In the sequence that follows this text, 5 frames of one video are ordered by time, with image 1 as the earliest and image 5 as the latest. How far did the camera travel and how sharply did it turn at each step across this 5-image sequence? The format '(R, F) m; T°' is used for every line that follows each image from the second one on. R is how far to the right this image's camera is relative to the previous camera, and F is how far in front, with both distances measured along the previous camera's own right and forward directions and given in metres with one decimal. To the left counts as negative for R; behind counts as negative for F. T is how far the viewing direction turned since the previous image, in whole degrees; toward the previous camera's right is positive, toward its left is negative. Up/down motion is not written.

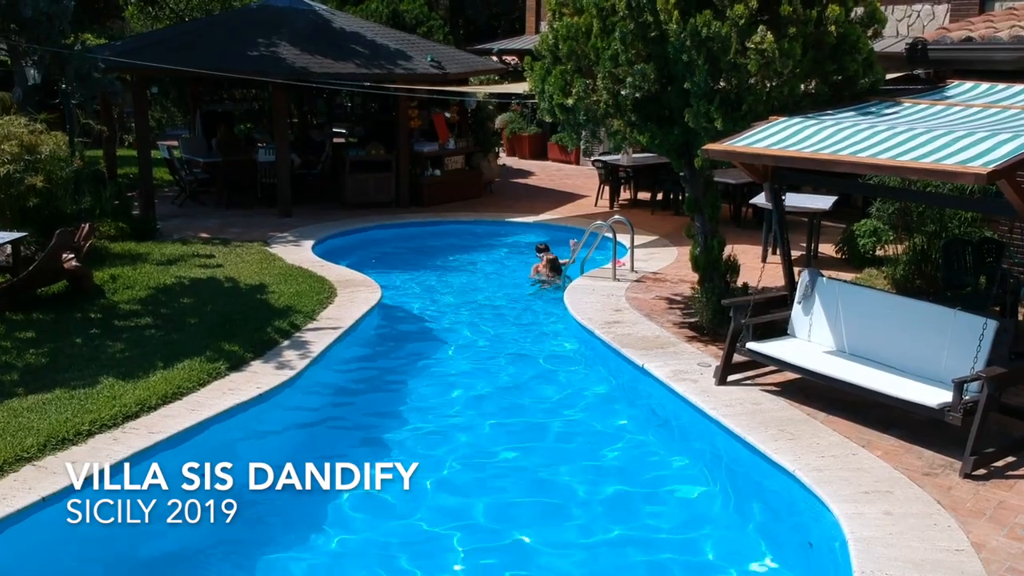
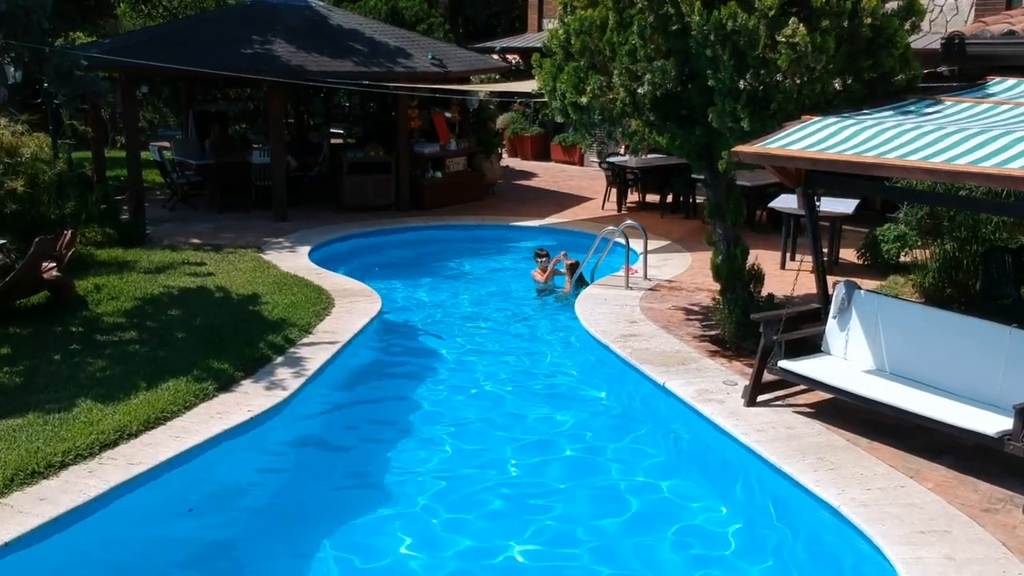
(-0.1, +0.7) m; 0°
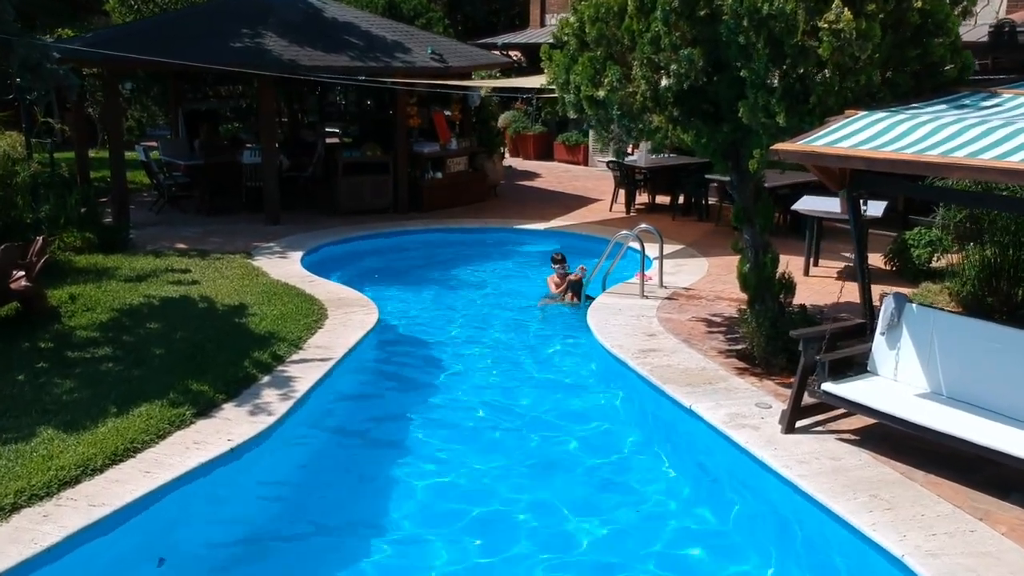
(-0.1, +0.9) m; 0°
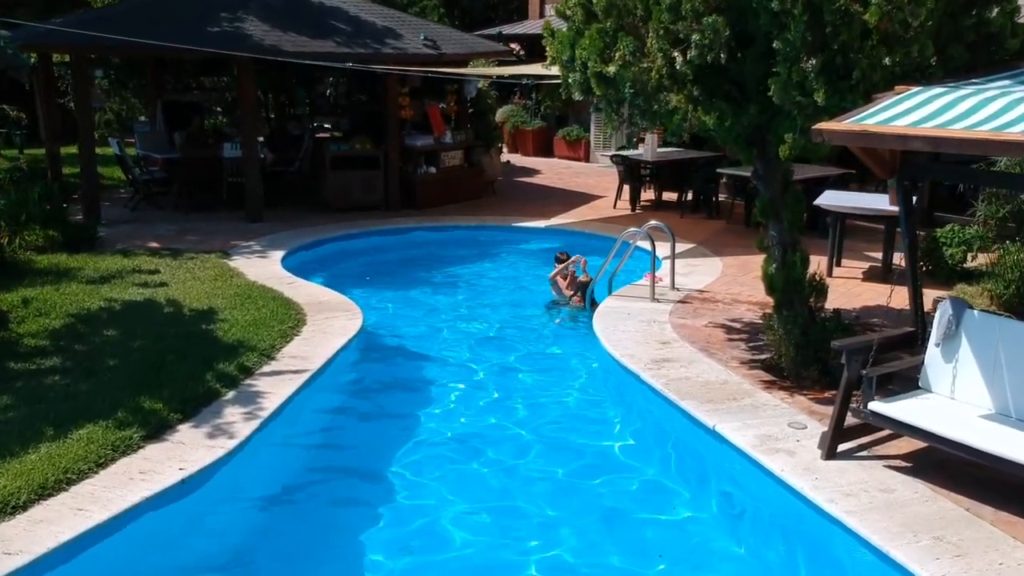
(0.0, +1.1) m; 0°
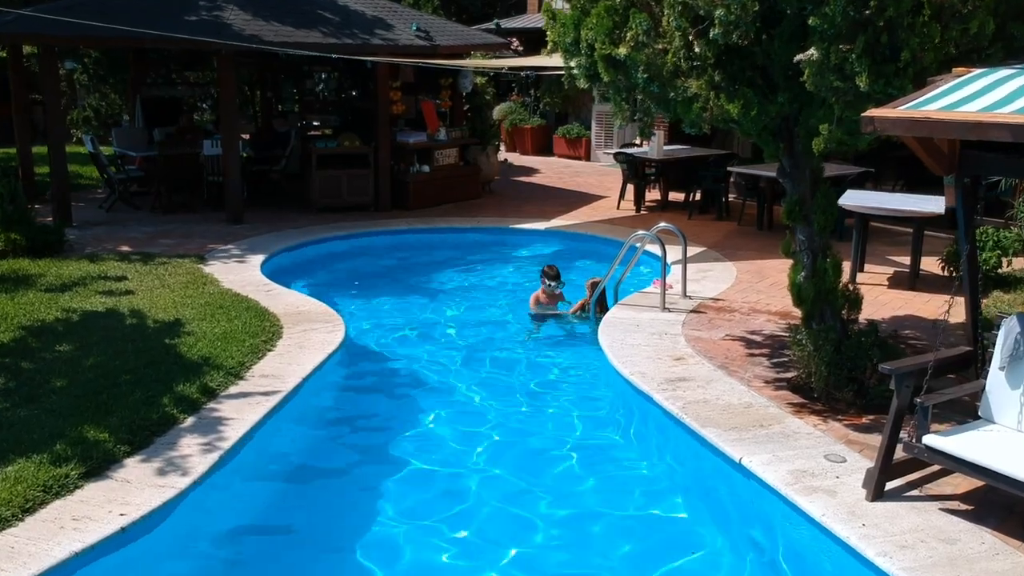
(0.0, +0.9) m; 0°
